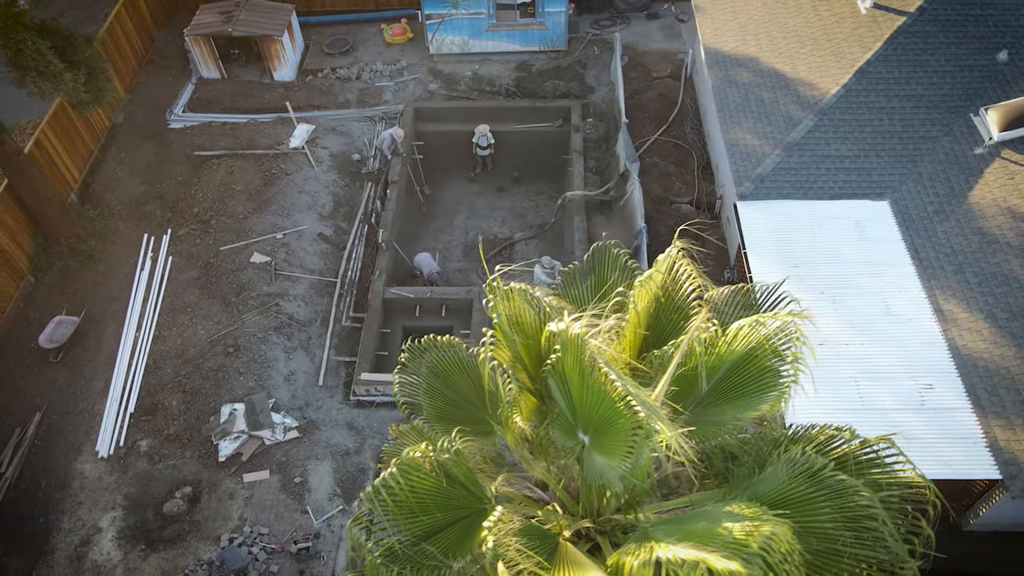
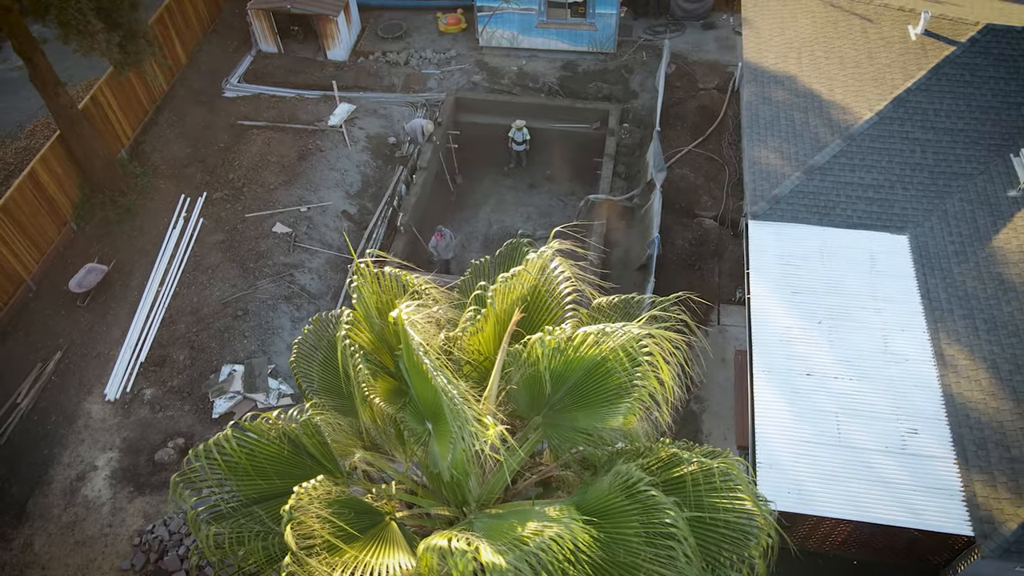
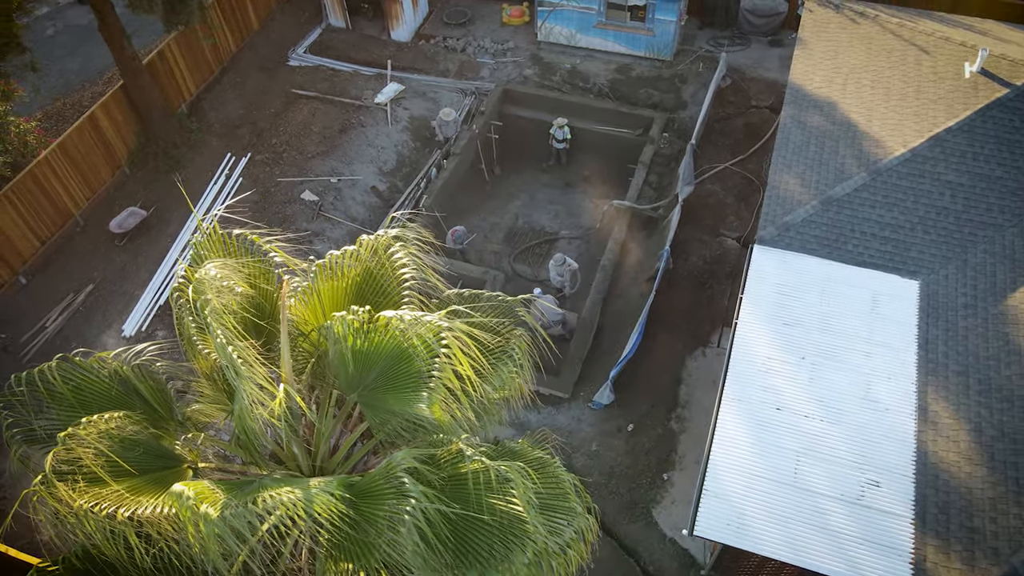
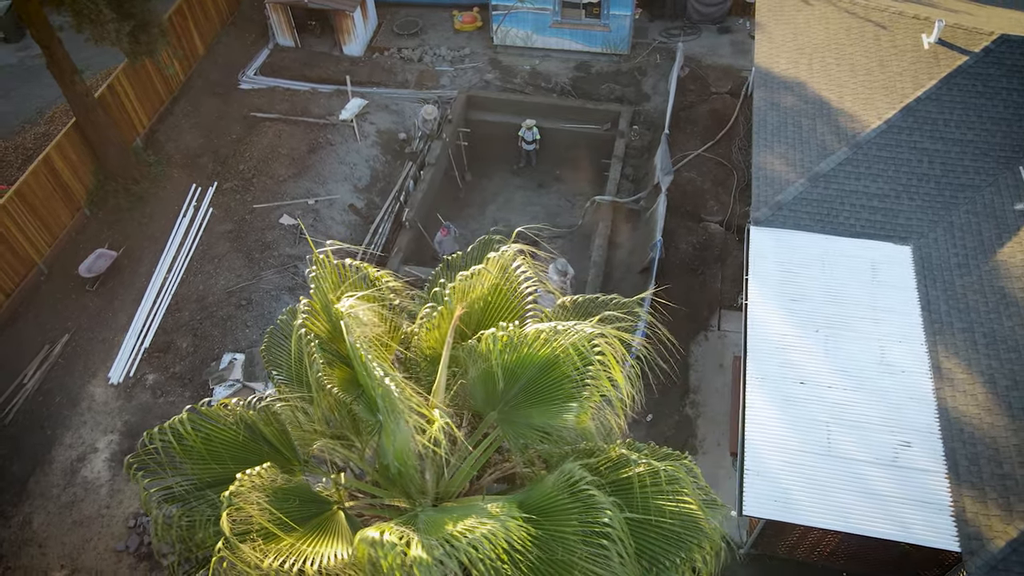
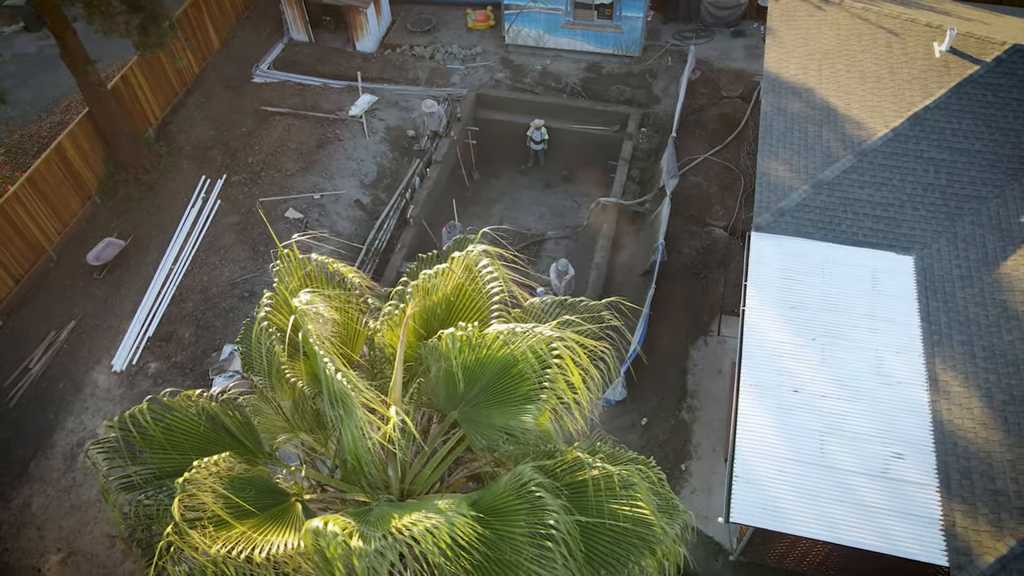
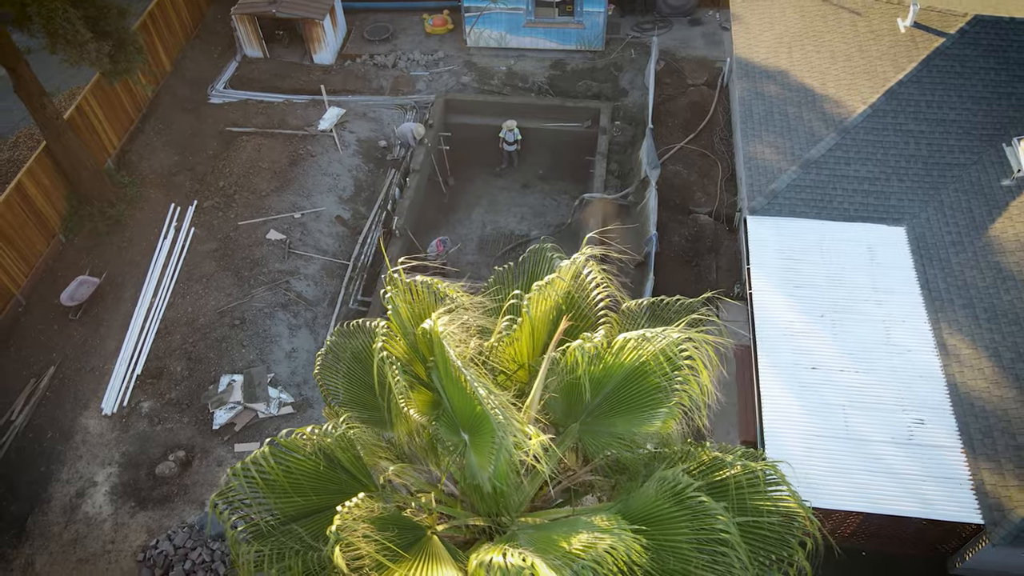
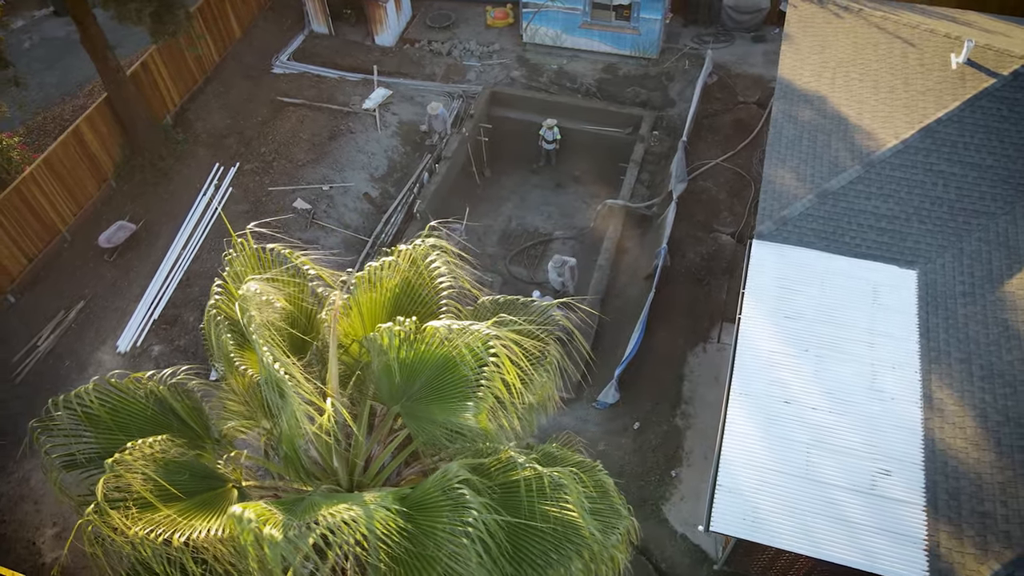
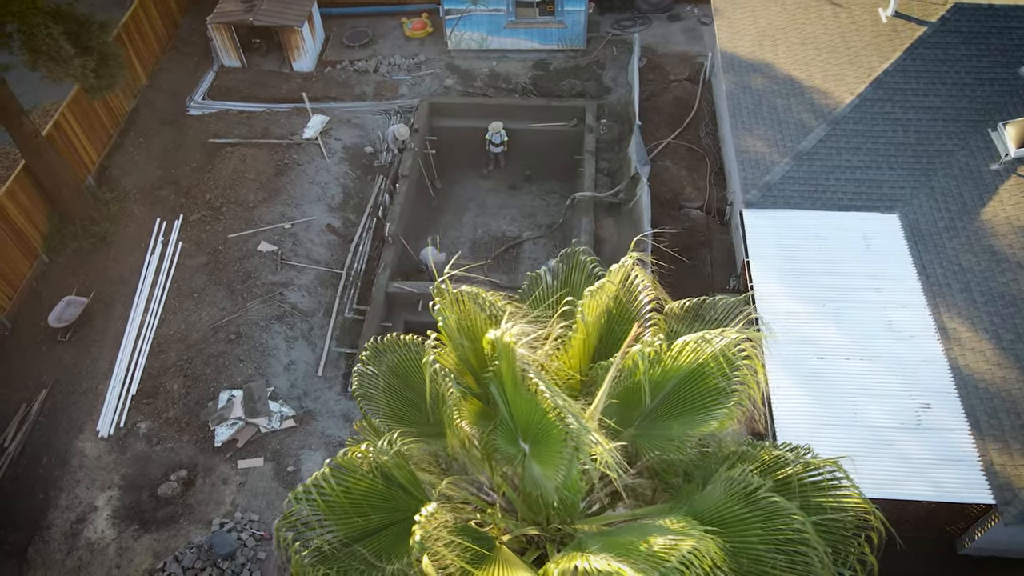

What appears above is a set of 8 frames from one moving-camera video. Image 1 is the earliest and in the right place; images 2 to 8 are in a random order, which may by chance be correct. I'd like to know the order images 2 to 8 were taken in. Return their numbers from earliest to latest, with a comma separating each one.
8, 6, 2, 4, 5, 7, 3
